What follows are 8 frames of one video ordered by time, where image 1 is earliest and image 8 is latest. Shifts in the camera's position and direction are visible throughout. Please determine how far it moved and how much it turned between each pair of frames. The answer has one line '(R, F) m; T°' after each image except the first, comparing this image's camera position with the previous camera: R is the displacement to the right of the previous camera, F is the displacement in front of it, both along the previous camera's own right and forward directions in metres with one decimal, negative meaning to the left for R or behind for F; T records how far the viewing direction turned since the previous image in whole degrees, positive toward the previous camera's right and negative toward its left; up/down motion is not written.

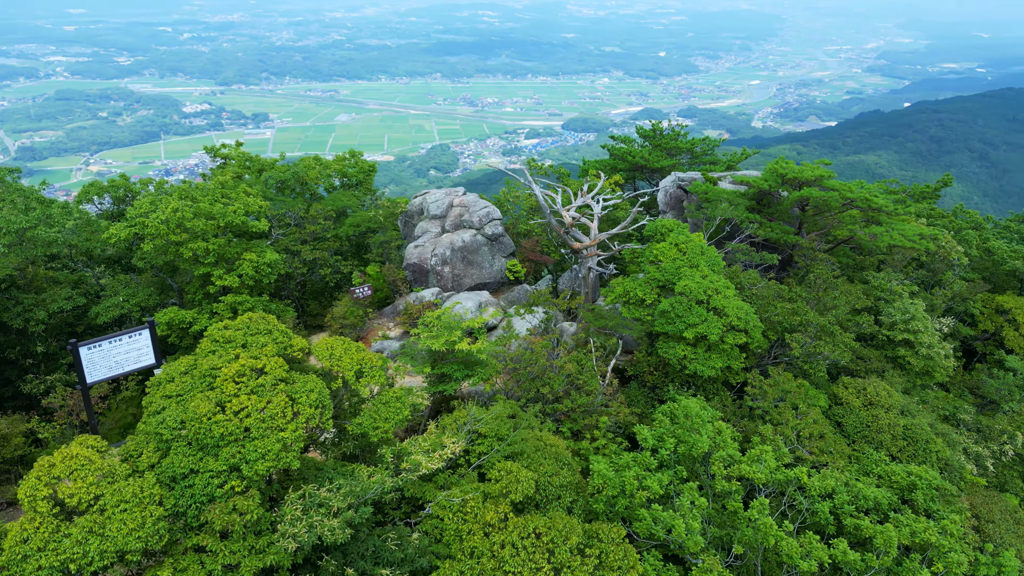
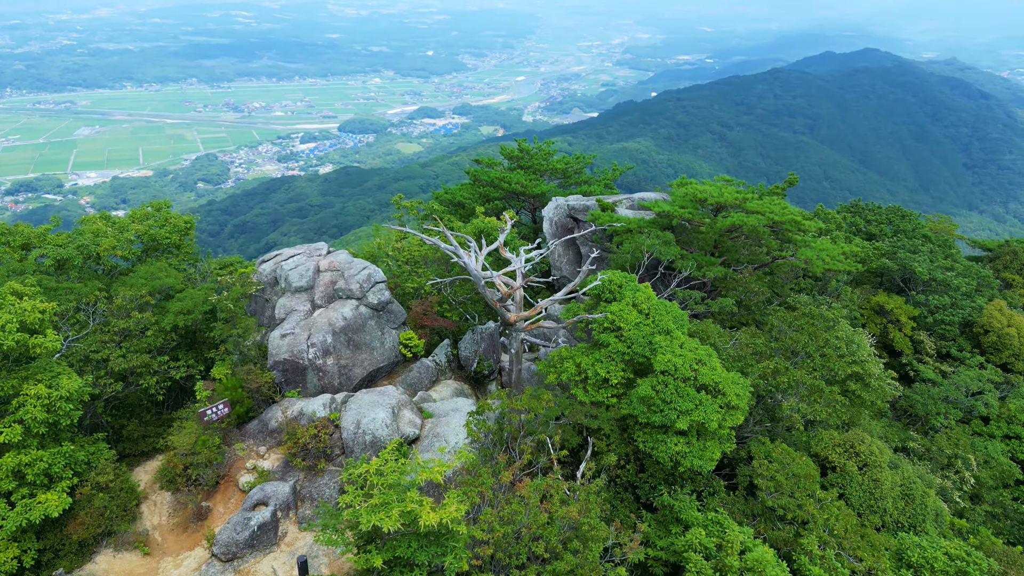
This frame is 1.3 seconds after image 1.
(-1.9, +4.0) m; +16°
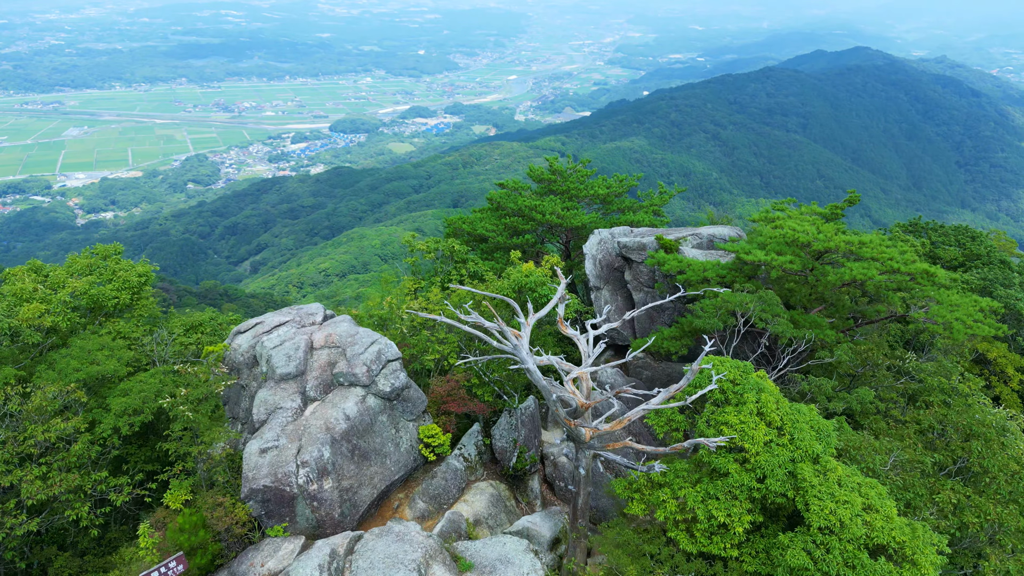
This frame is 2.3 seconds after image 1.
(-1.0, +3.7) m; +1°
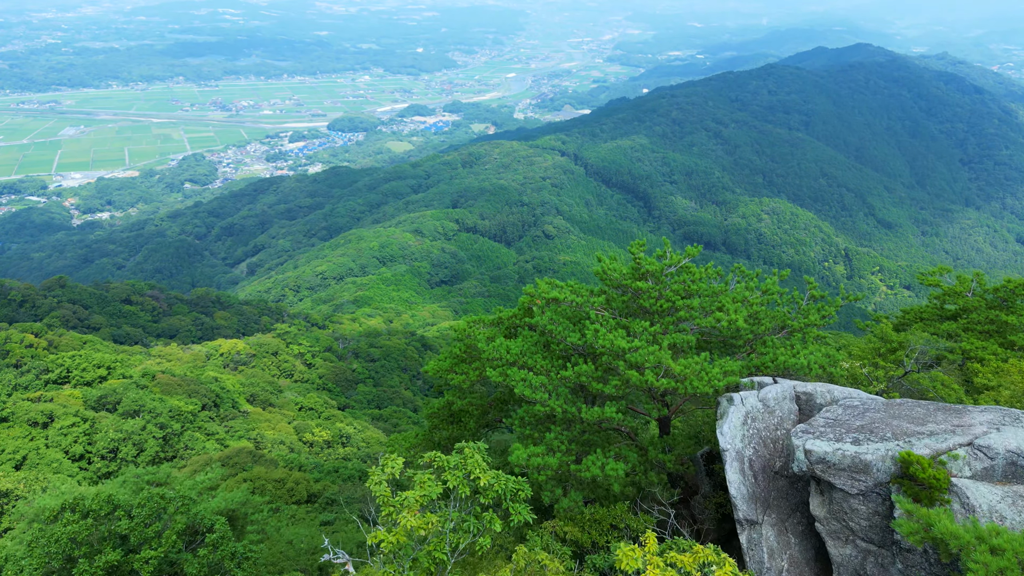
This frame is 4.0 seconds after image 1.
(-0.9, +8.0) m; 0°
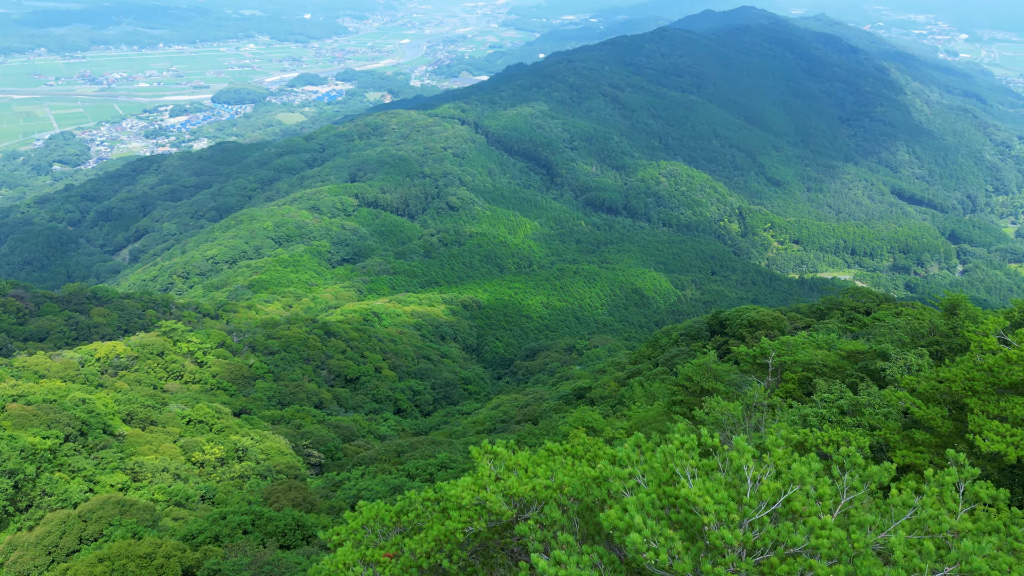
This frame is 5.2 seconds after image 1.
(+0.1, +6.2) m; +7°
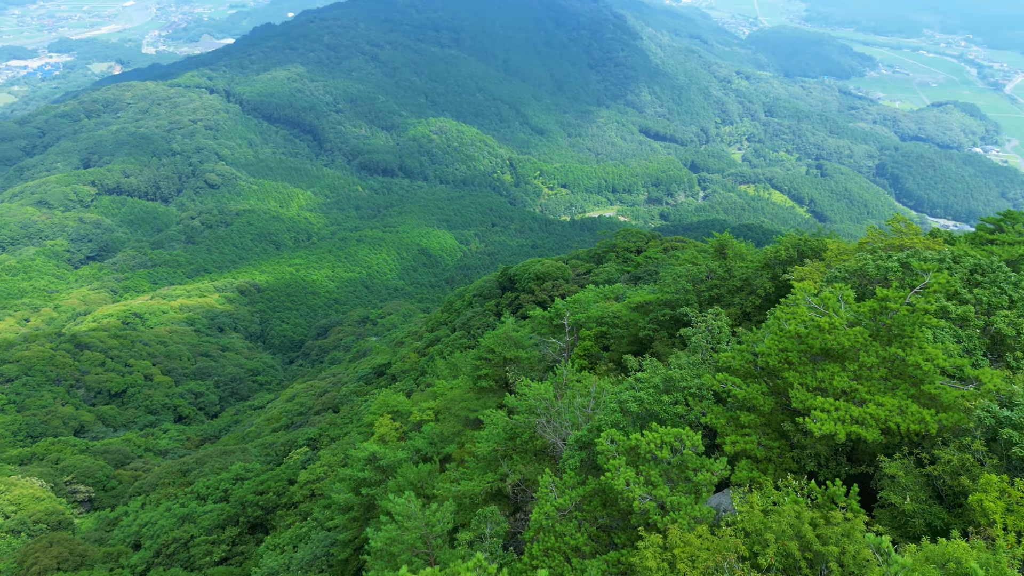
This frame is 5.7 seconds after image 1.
(+0.5, +2.8) m; +16°
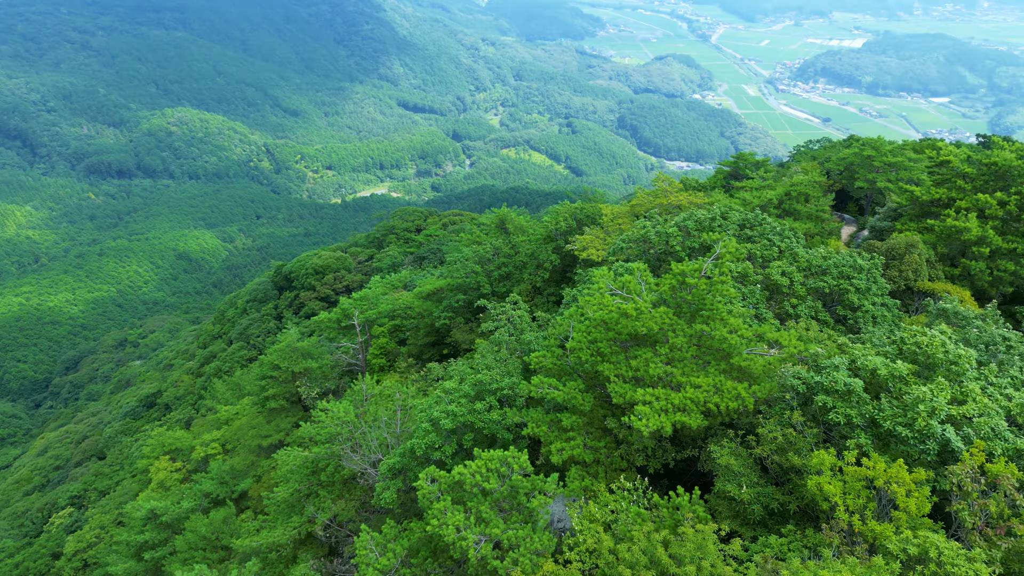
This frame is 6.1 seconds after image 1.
(+0.2, +1.8) m; +17°
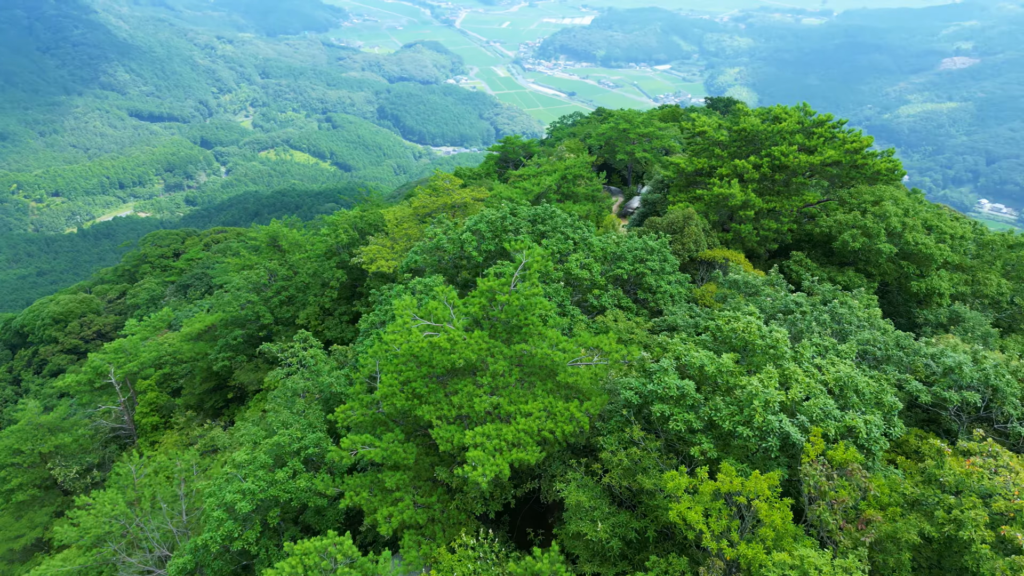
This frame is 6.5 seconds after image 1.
(0.0, +1.6) m; +17°
